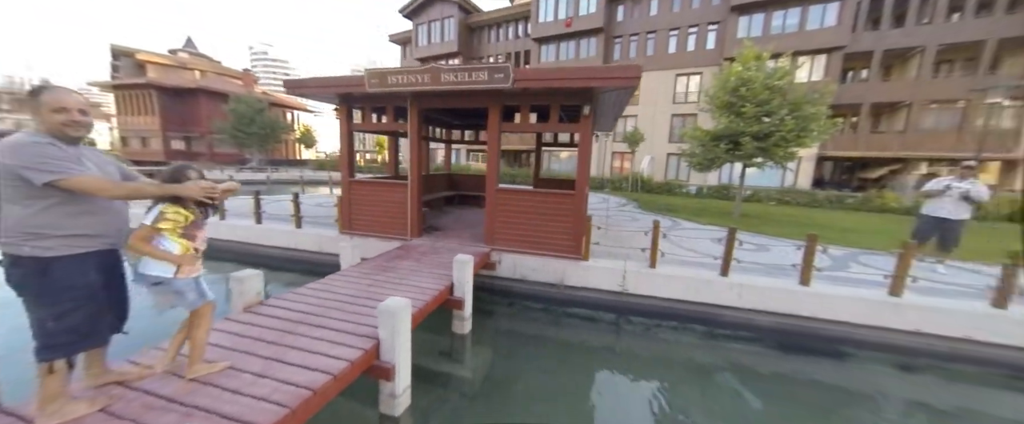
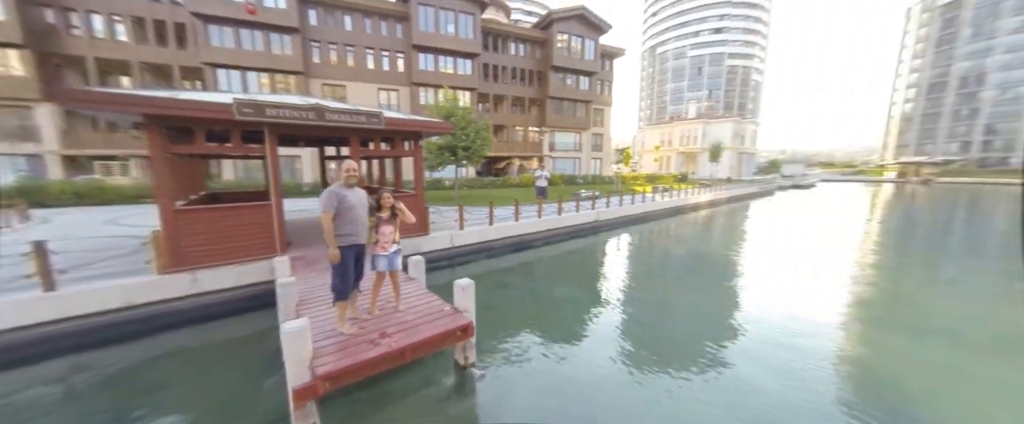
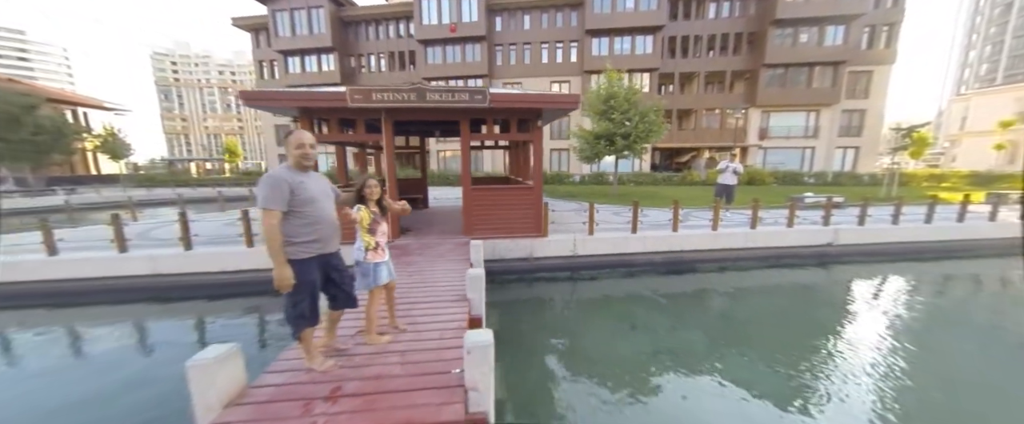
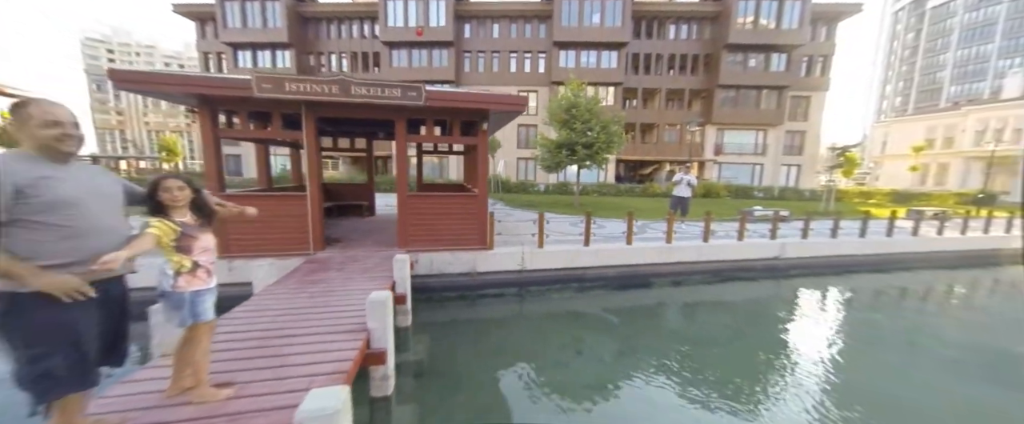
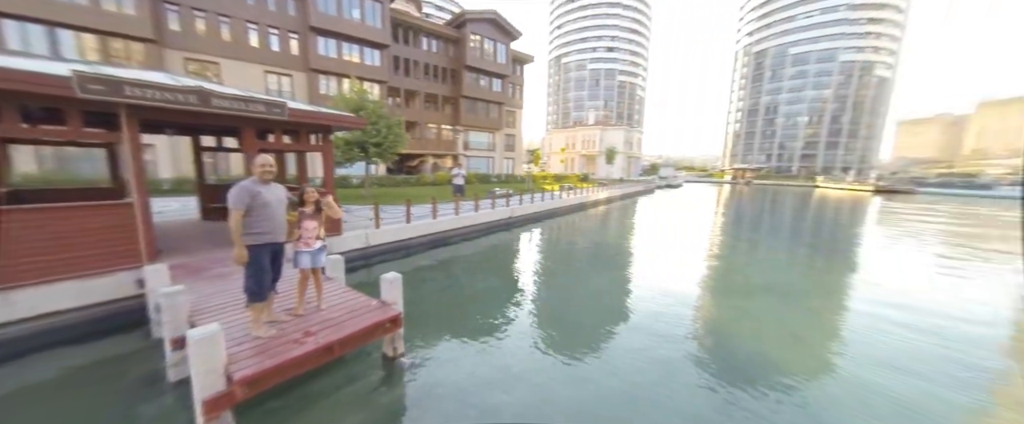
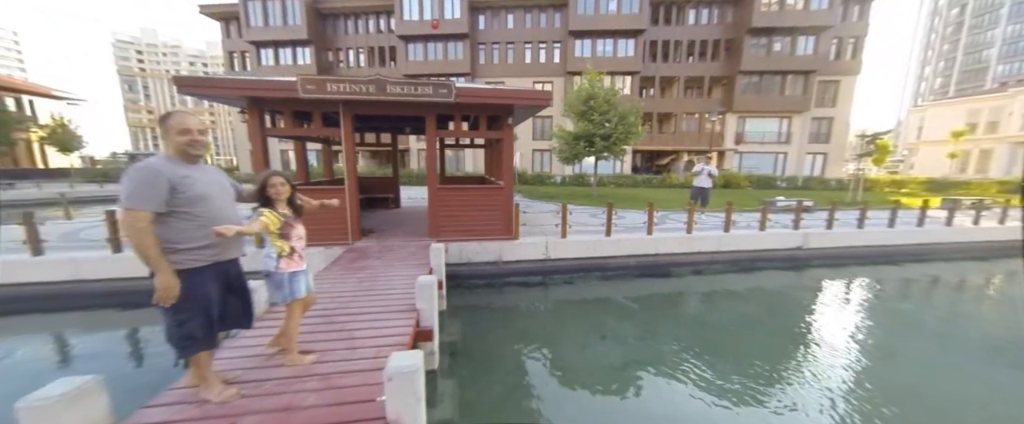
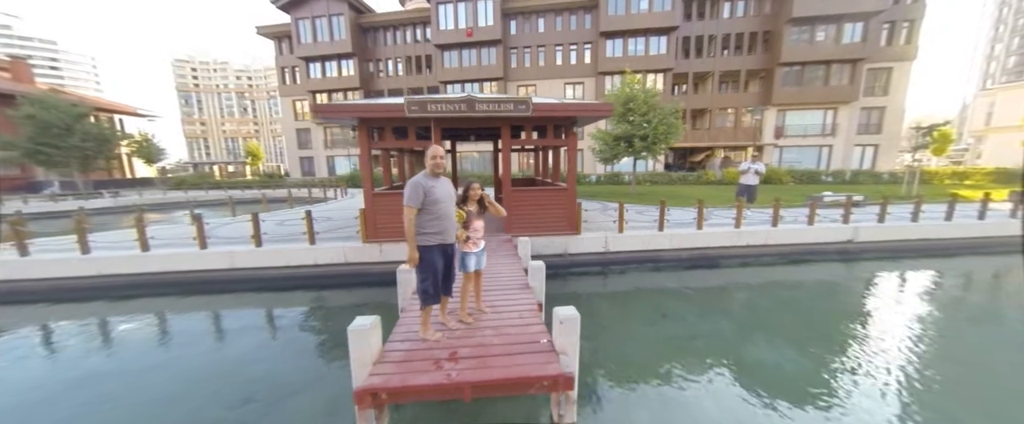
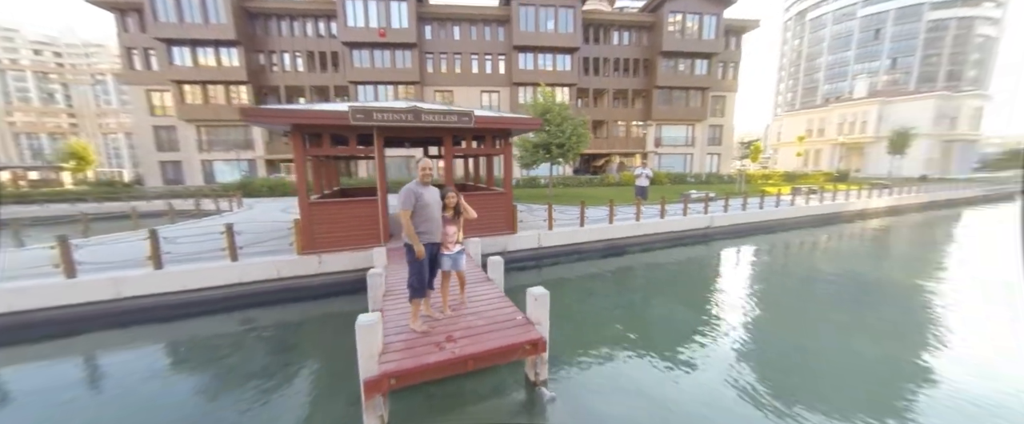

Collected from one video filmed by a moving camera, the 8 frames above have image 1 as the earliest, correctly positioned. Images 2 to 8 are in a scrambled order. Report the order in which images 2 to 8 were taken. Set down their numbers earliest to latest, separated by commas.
4, 6, 3, 7, 8, 2, 5
